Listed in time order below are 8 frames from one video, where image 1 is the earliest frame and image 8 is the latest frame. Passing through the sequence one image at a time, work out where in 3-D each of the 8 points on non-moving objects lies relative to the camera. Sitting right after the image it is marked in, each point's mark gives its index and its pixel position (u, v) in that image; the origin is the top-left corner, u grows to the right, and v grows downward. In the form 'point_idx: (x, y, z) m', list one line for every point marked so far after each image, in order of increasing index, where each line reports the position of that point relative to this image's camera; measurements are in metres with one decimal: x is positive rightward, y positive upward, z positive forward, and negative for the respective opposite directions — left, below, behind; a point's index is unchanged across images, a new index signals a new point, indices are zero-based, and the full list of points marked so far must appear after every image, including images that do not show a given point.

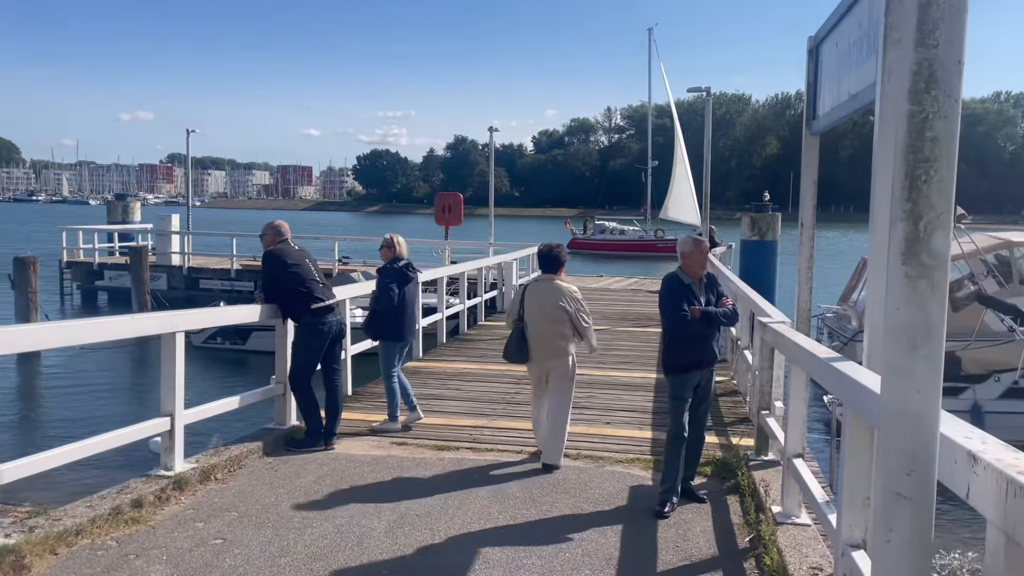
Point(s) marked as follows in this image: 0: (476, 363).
0: (-0.4, -0.9, +9.8) m
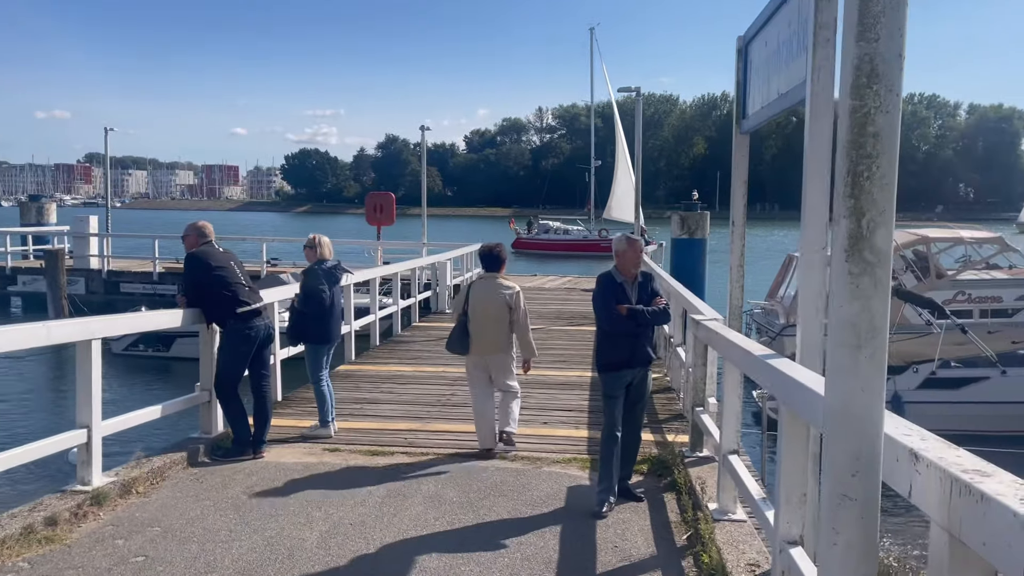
0: (-1.2, -0.9, +9.7) m
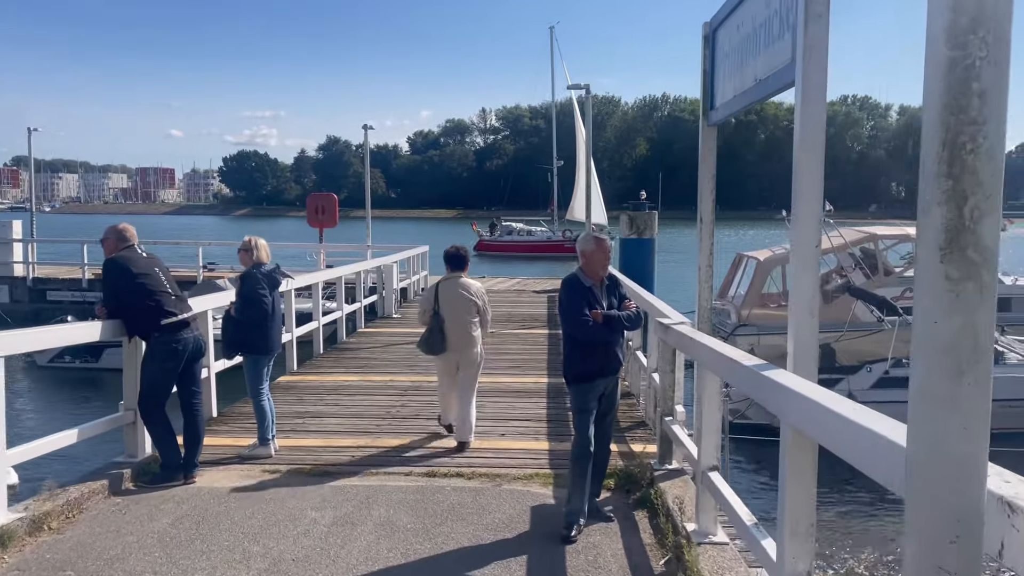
0: (-1.7, -0.9, +9.2) m
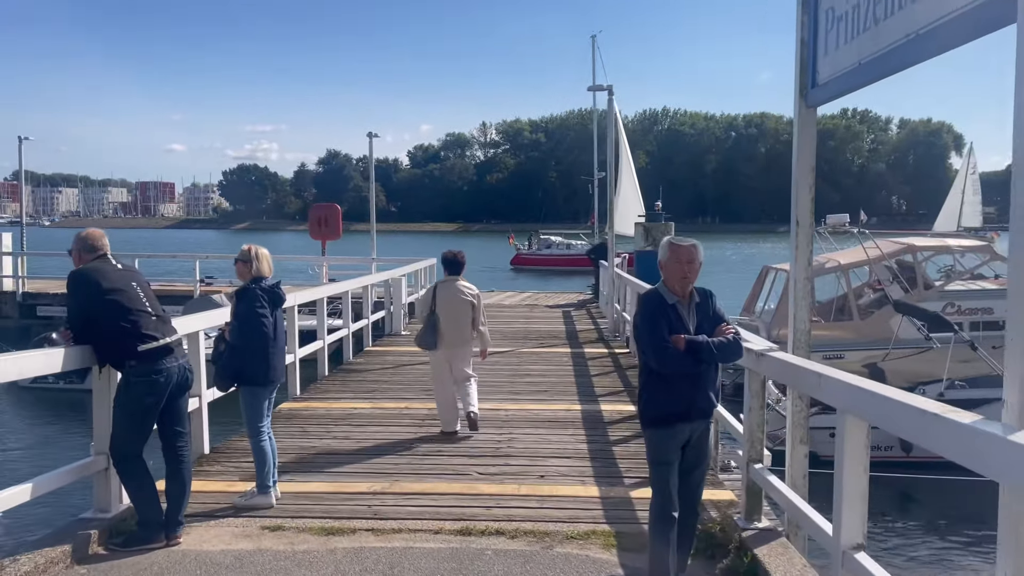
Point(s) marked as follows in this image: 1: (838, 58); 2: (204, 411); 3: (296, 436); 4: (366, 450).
0: (-1.5, -1.1, +8.2) m
1: (+1.5, +1.1, +3.9) m
2: (-2.2, -0.9, +6.0) m
3: (-1.7, -1.2, +6.8) m
4: (-1.1, -1.2, +6.3) m
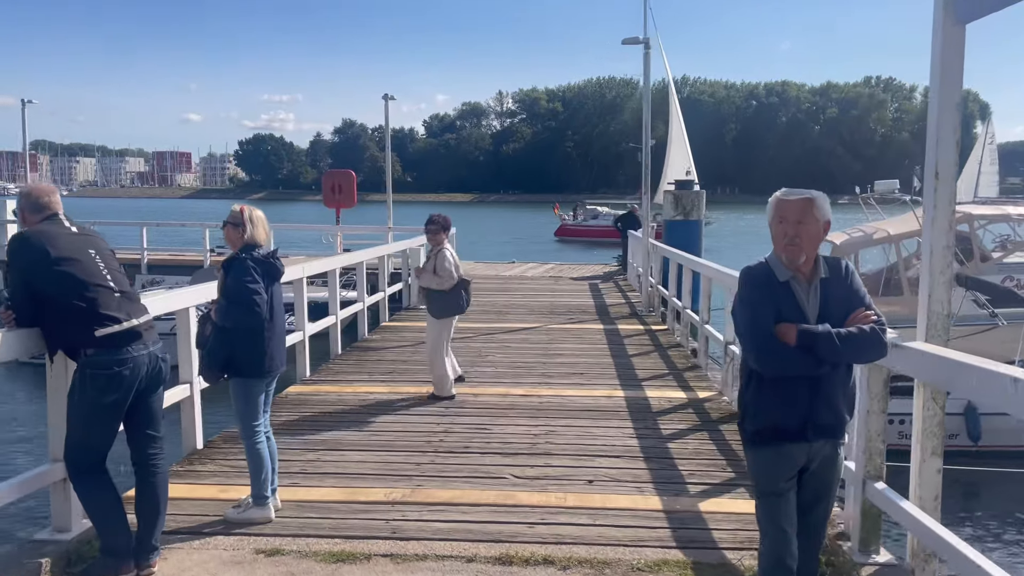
0: (-1.2, -0.8, +7.4) m
1: (+1.7, +1.2, +2.9) m
2: (-2.0, -0.7, +5.1) m
3: (-1.5, -1.0, +5.9) m
4: (-0.9, -1.0, +5.5) m
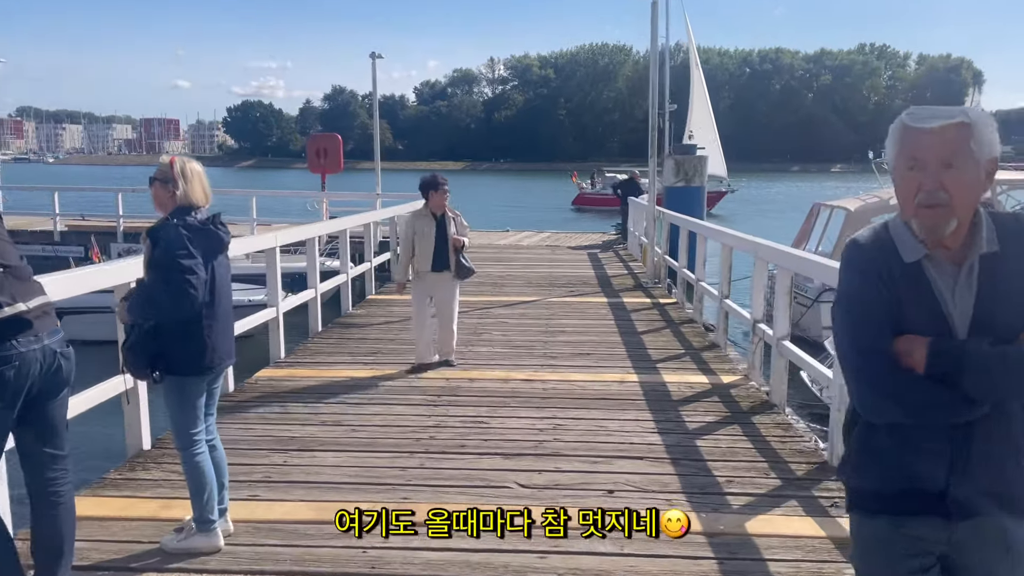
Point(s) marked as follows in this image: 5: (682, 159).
0: (-1.2, -0.6, +6.6) m
1: (+1.7, +1.2, +2.0) m
2: (-1.9, -0.6, +4.3) m
3: (-1.5, -0.8, +5.1) m
4: (-0.8, -0.9, +4.7) m
5: (+2.9, +2.2, +14.2) m
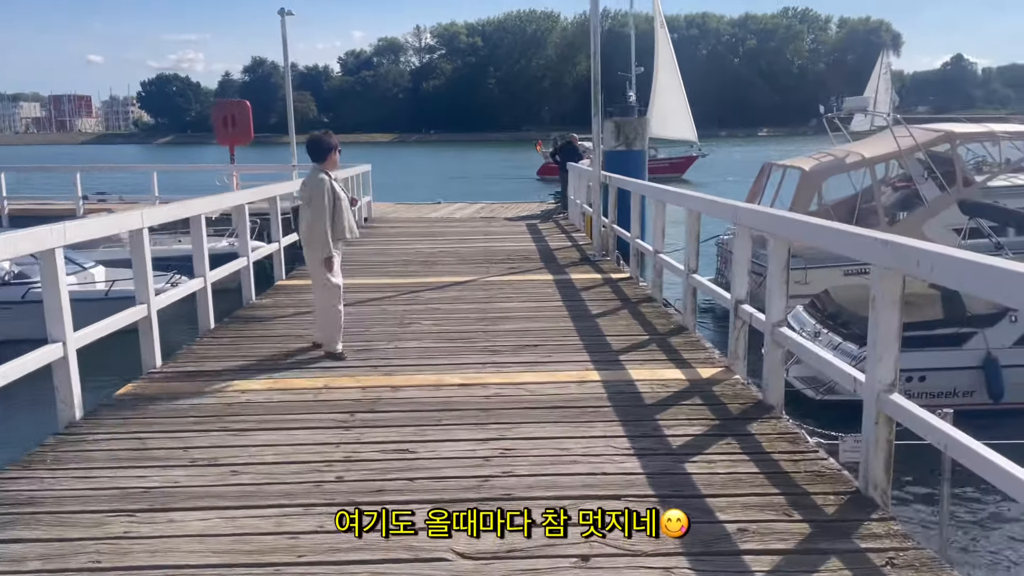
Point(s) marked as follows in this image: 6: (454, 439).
0: (-1.6, -0.5, +5.3) m
1: (+1.6, +1.2, +1.0) m
2: (-2.2, -0.6, +3.0) m
3: (-1.8, -0.8, +3.8) m
4: (-1.1, -0.8, +3.4) m
5: (+1.7, +2.6, +13.1) m
6: (-0.3, -0.7, +4.0) m
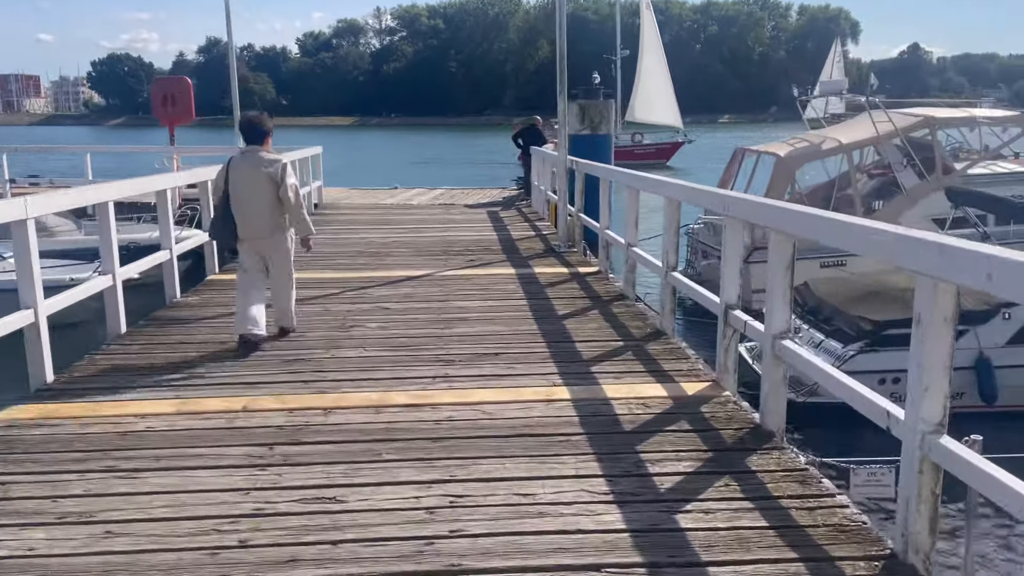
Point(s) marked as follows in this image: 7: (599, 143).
0: (-1.8, -0.5, +4.5) m
1: (+1.5, +1.2, +0.3) m
2: (-2.3, -0.6, +2.2) m
3: (-2.0, -0.8, +3.0) m
4: (-1.3, -0.9, +2.7) m
5: (+1.1, +2.8, +12.4) m
6: (-0.5, -0.8, +3.3) m
7: (+1.3, +2.2, +12.4) m
